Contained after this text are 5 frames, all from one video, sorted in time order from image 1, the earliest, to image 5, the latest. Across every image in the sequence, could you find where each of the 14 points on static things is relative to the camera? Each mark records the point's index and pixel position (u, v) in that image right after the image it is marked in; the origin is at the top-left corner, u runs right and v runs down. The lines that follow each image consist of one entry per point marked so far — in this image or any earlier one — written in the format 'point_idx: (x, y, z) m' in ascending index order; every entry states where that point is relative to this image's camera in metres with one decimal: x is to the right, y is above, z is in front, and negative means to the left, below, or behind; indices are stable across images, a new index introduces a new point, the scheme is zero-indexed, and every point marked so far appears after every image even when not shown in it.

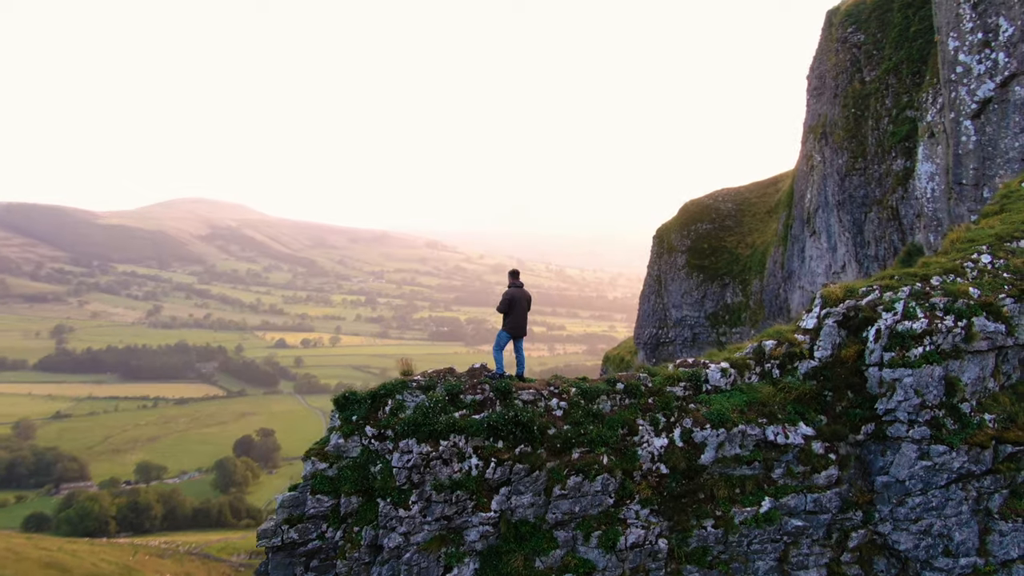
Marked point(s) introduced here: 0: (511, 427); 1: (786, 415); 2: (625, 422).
0: (+0.4, -2.7, +16.2) m
1: (+6.1, -2.5, +15.7) m
2: (+2.7, -2.6, +16.1) m
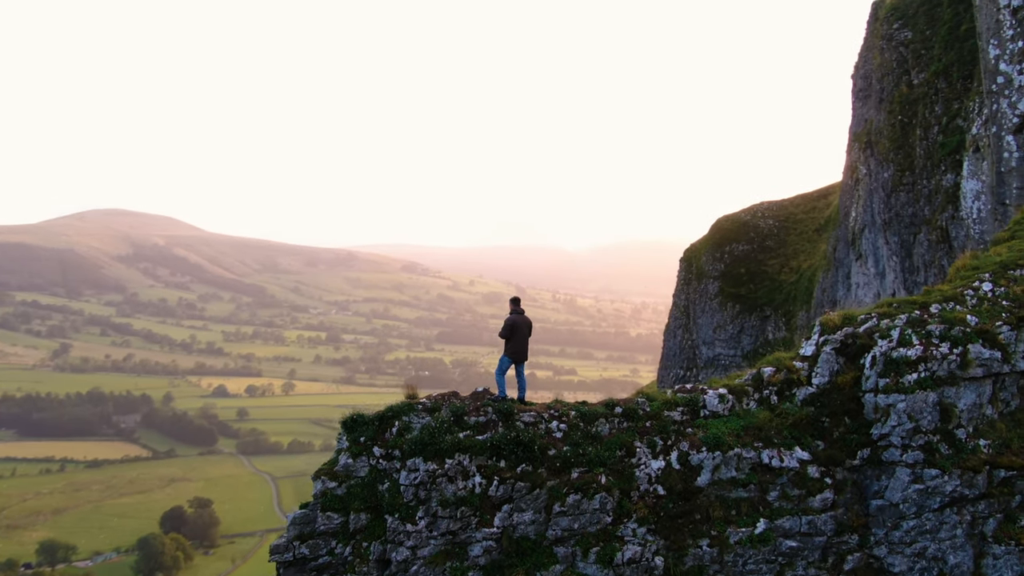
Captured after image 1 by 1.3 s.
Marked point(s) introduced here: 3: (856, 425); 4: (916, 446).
0: (+0.1, -3.4, +15.1) m
1: (+5.8, -3.2, +14.7) m
2: (+2.5, -3.3, +15.1) m
3: (+7.4, -2.9, +14.5) m
4: (+8.2, -3.2, +13.9) m
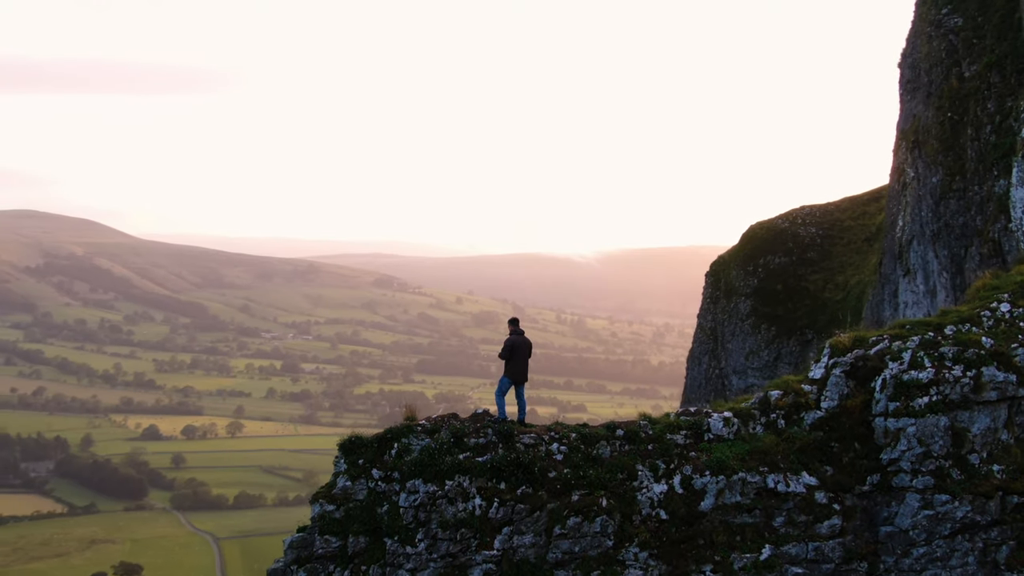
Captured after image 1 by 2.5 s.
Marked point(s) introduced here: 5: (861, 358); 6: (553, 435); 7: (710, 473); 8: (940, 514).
0: (0.0, -3.8, +14.2) m
1: (+5.7, -3.6, +13.9) m
2: (+2.4, -3.7, +14.2) m
3: (+7.3, -3.3, +13.8) m
4: (+8.1, -3.6, +13.2) m
5: (+7.6, -1.5, +14.7) m
6: (+0.9, -3.3, +14.9) m
7: (+4.1, -3.8, +14.0) m
8: (+8.2, -4.3, +12.8) m
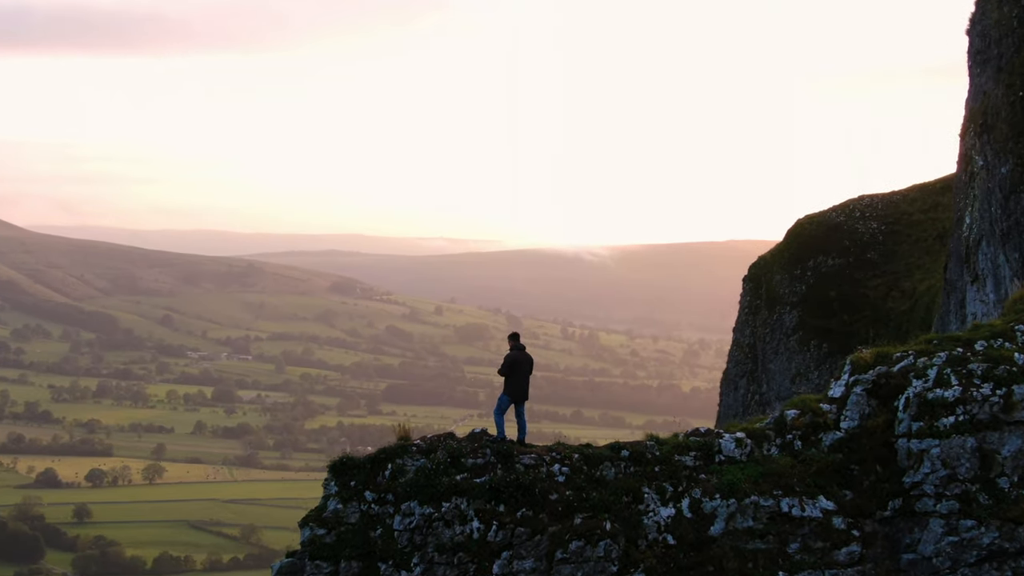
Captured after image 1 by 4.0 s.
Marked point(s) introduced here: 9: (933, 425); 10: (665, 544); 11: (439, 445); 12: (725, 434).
0: (0.0, -4.1, +13.4) m
1: (+5.7, -3.9, +13.1) m
2: (+2.3, -4.0, +13.4) m
3: (+7.3, -3.6, +13.0) m
4: (+8.0, -3.8, +12.4) m
5: (+7.6, -1.8, +13.9) m
6: (+0.9, -3.5, +14.2) m
7: (+4.1, -4.1, +13.2) m
8: (+8.1, -4.5, +12.0) m
9: (+8.1, -2.6, +12.9) m
10: (+2.9, -4.9, +12.8) m
11: (-1.6, -3.3, +14.4) m
12: (+4.5, -3.1, +14.3) m
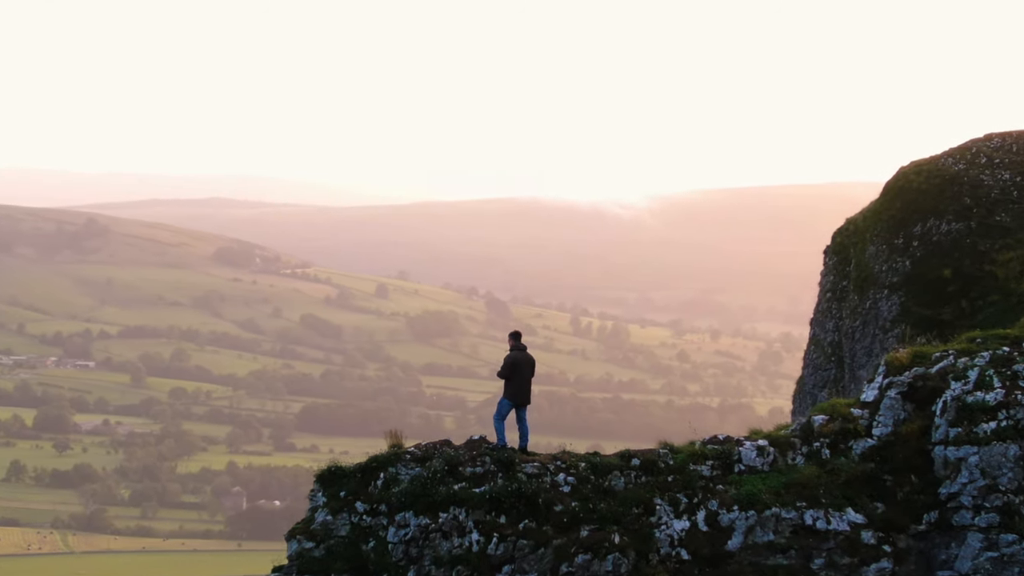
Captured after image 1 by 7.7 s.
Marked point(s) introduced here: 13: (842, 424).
0: (0.0, -4.0, +12.5) m
1: (+5.7, -3.8, +12.1) m
2: (+2.4, -3.9, +12.5) m
3: (+7.3, -3.5, +12.0) m
4: (+8.1, -3.7, +11.4) m
5: (+7.6, -1.7, +12.9) m
6: (+0.9, -3.4, +13.2) m
7: (+4.1, -4.0, +12.2) m
8: (+8.2, -4.4, +11.0) m
9: (+8.1, -2.5, +11.9) m
10: (+2.9, -4.8, +11.9) m
11: (-1.5, -3.3, +13.5) m
12: (+4.6, -3.0, +13.3) m
13: (+6.3, -2.6, +13.0) m
